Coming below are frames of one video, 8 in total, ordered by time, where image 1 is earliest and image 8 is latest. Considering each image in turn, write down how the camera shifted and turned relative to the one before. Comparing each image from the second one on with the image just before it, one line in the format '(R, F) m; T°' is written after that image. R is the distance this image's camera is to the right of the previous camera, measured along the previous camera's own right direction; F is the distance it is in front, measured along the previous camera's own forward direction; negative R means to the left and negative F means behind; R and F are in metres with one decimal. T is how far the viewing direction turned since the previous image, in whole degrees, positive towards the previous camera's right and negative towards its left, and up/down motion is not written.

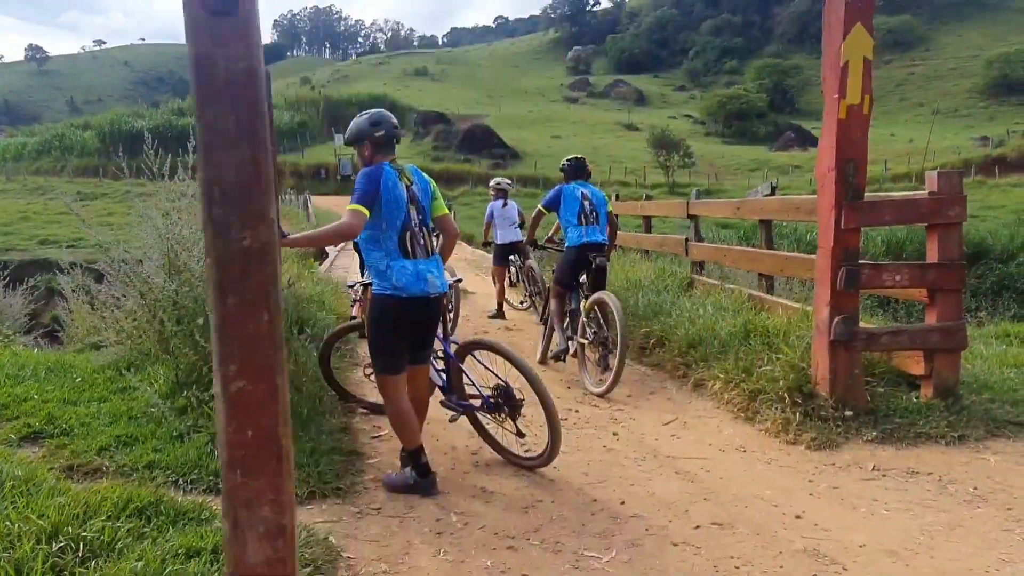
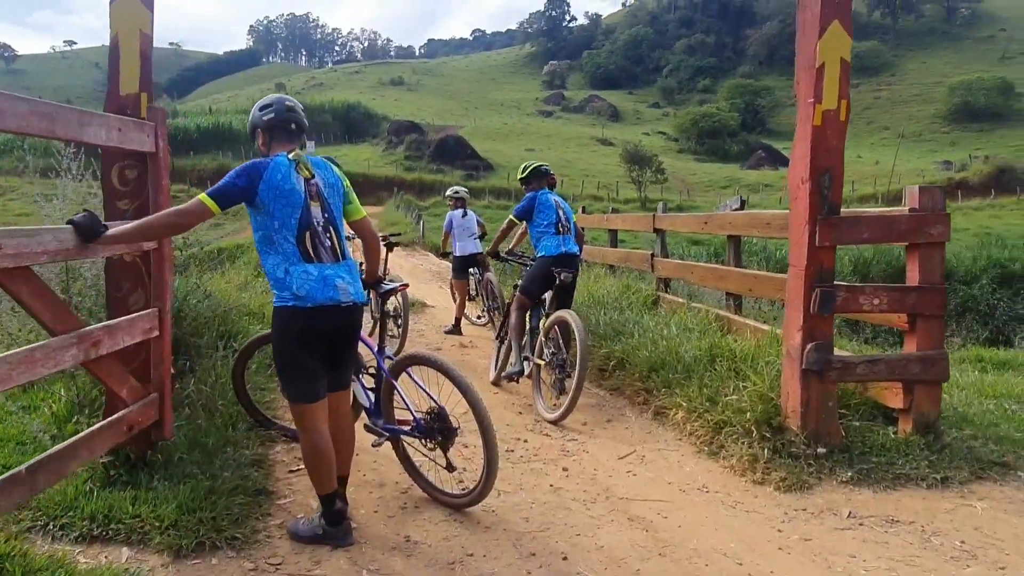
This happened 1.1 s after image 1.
(+0.2, +0.5) m; +2°
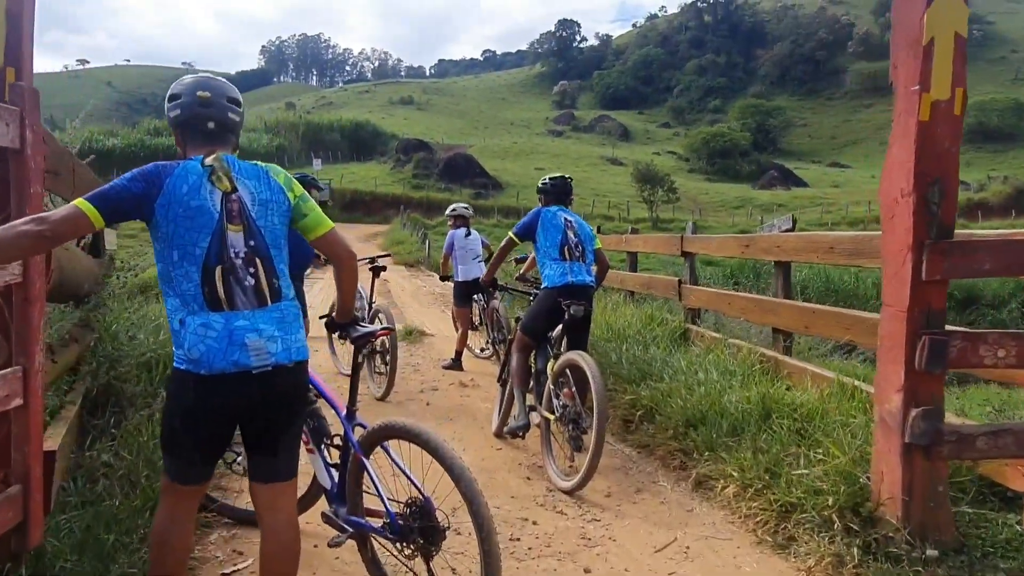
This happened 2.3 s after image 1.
(0.0, +1.0) m; -1°
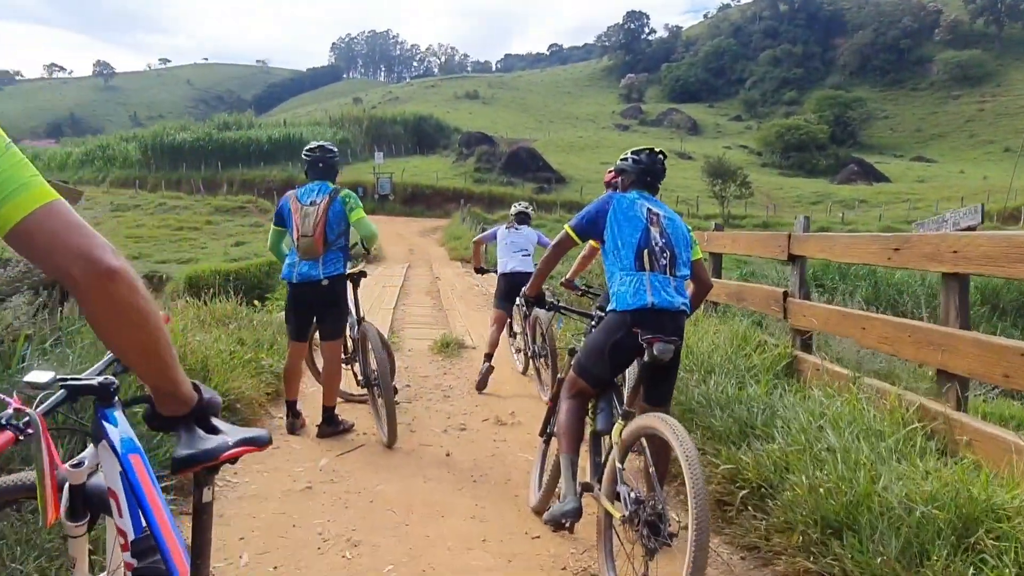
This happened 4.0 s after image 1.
(+0.1, +1.6) m; -5°
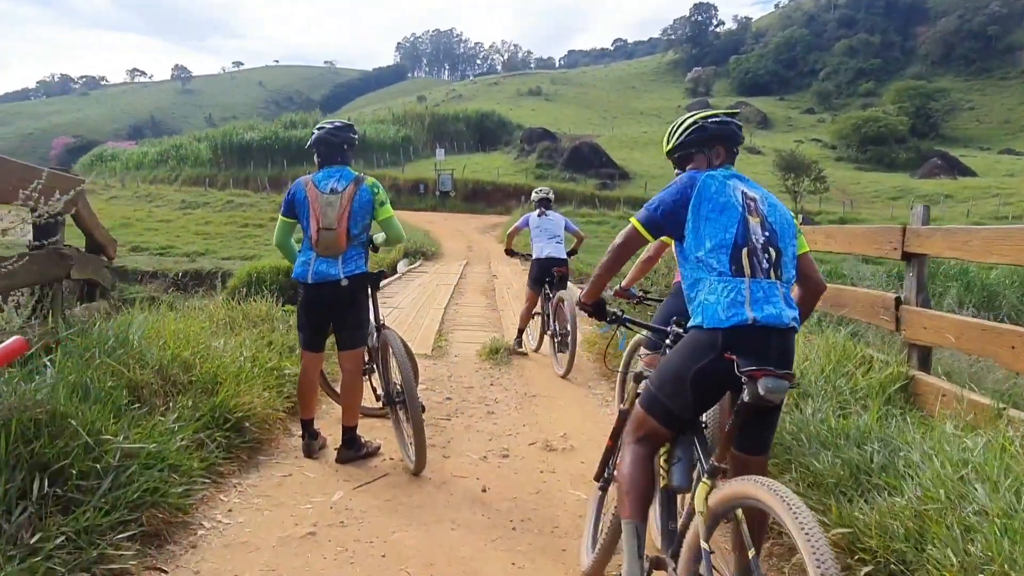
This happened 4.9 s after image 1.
(+0.1, +0.8) m; -5°
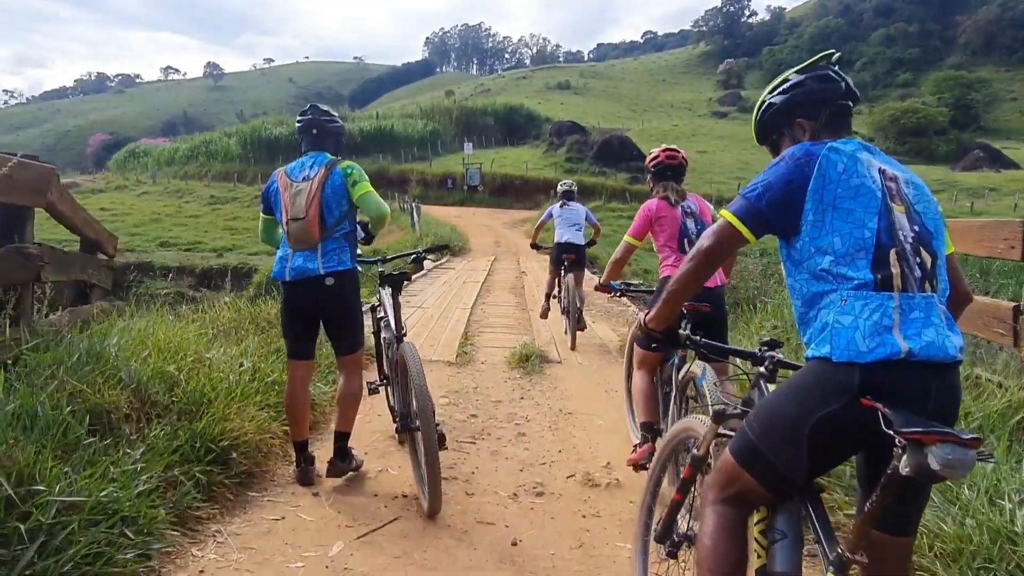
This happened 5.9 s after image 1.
(0.0, +0.7) m; -2°
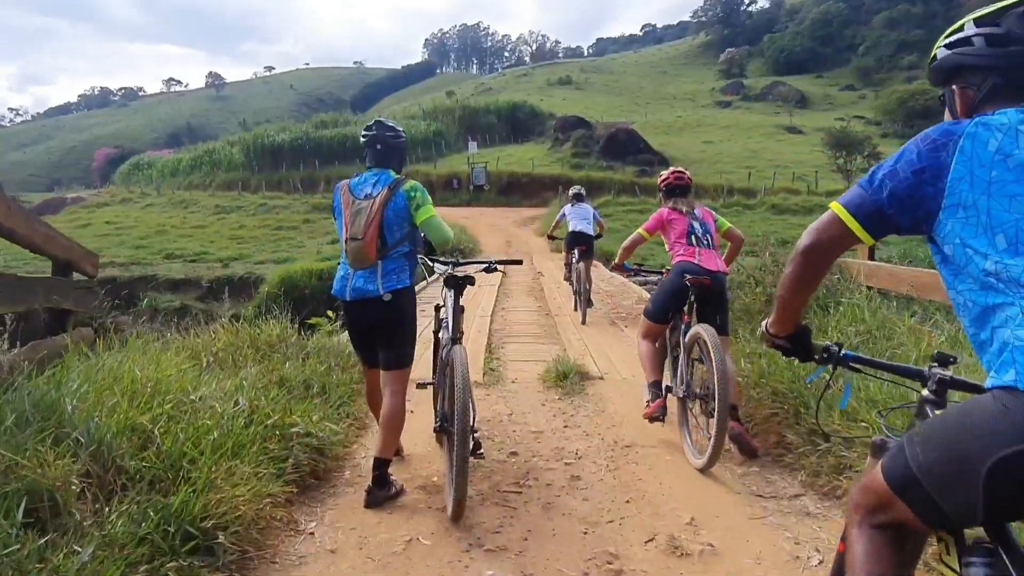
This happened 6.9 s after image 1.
(-0.2, +0.9) m; -1°
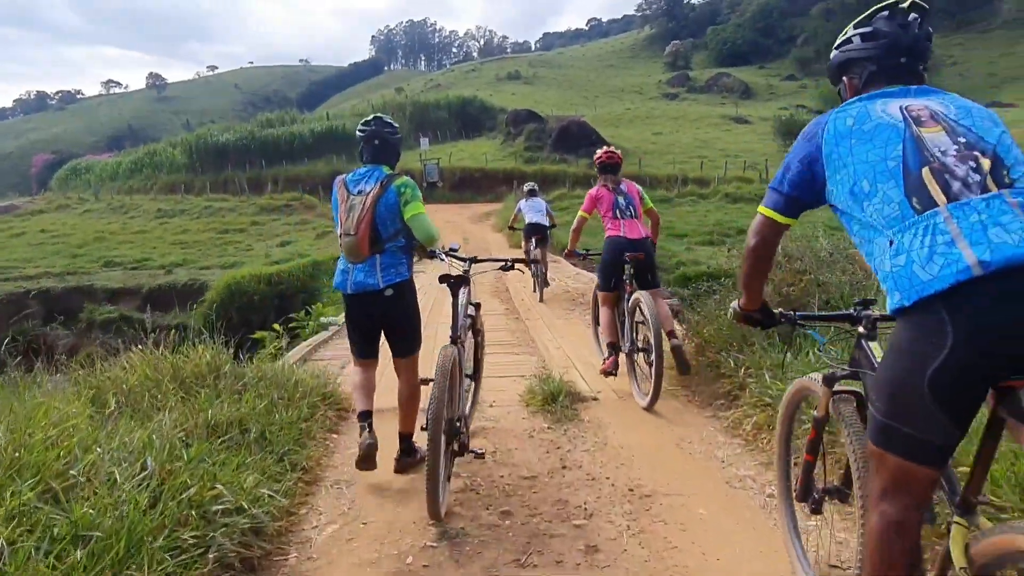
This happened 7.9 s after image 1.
(-0.1, +1.0) m; +3°
